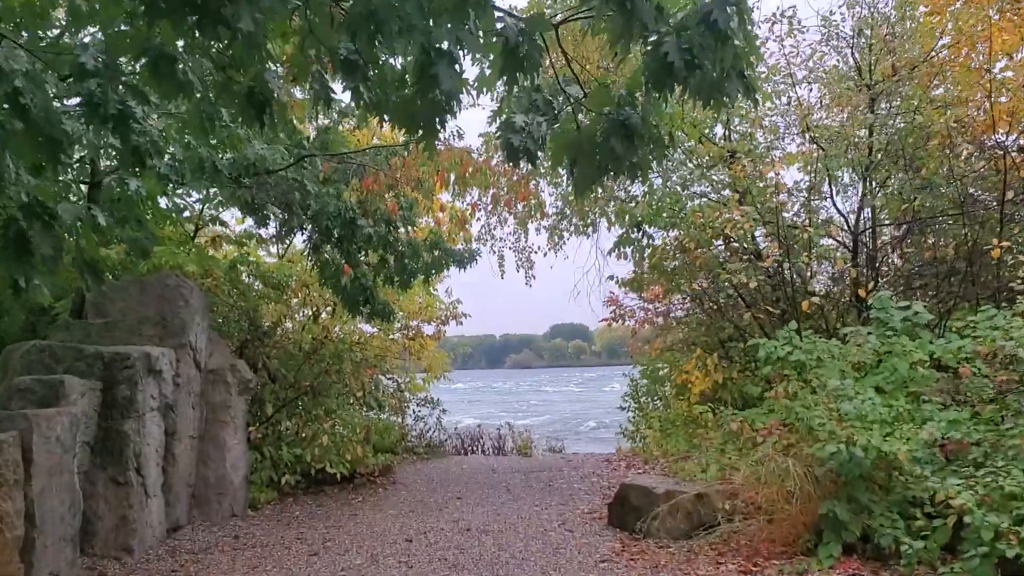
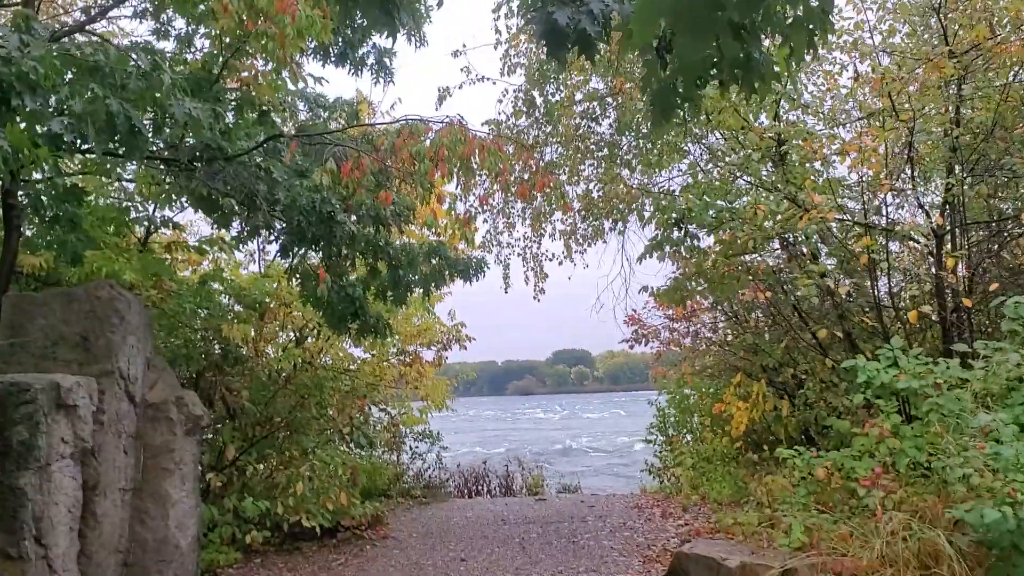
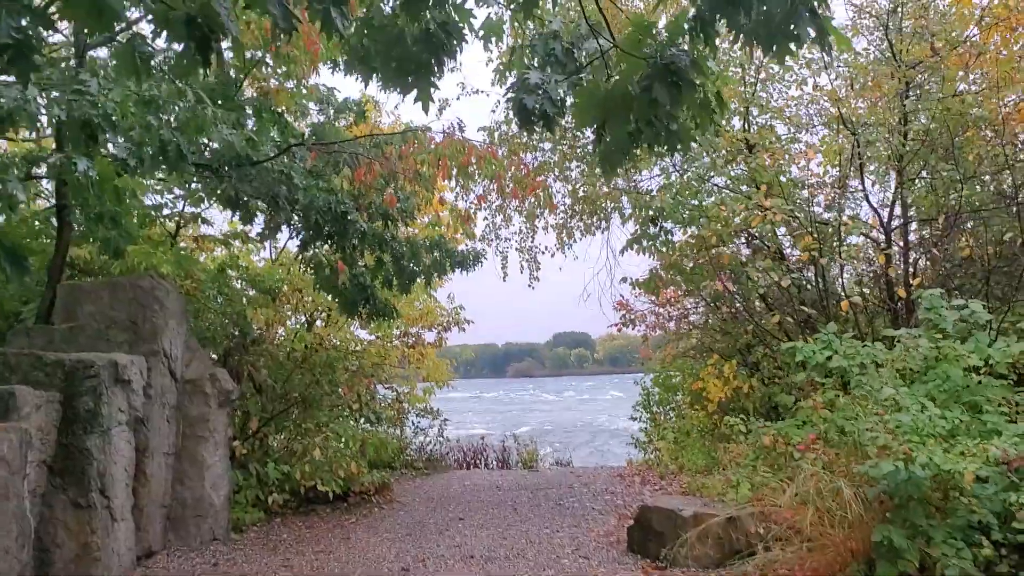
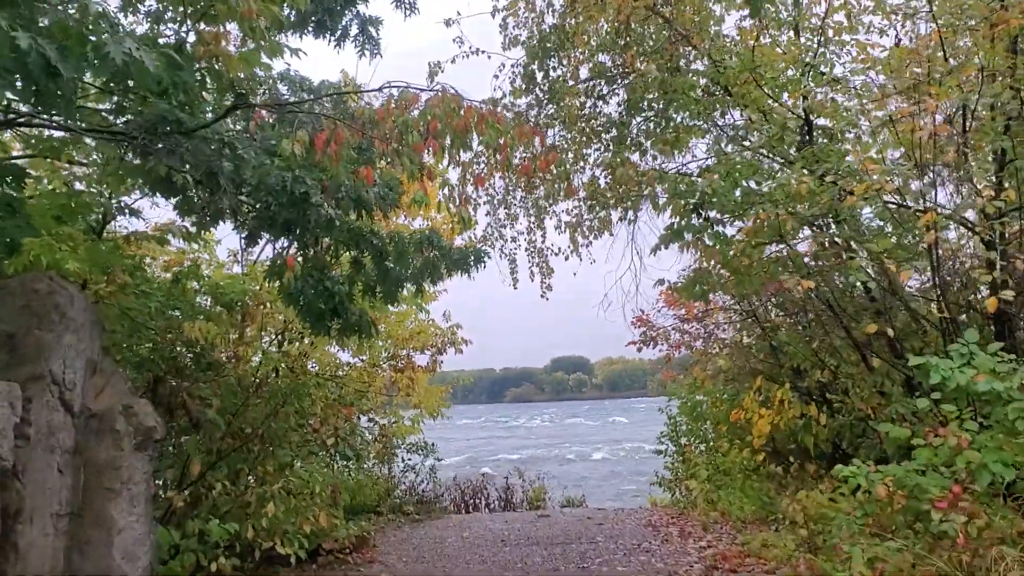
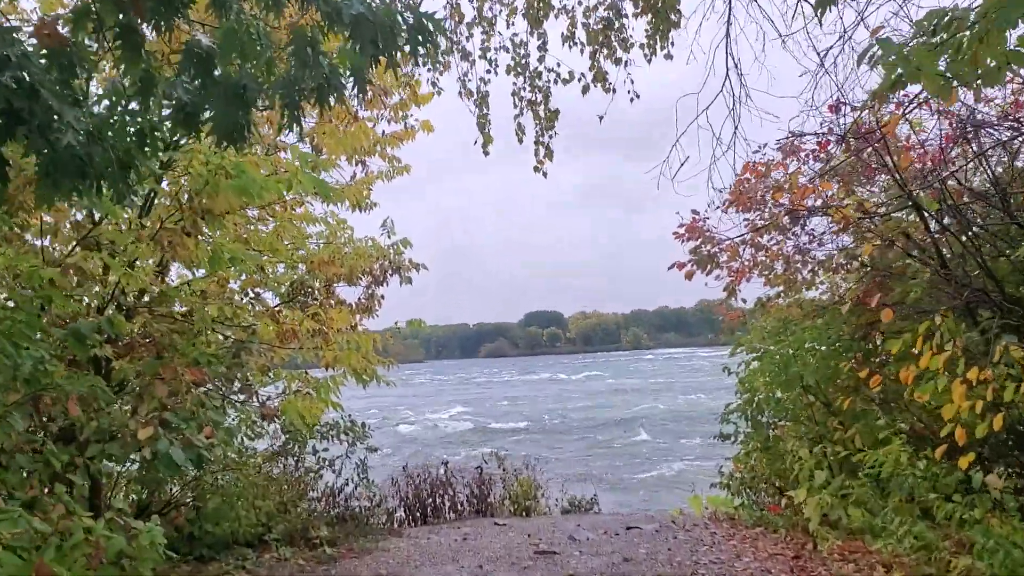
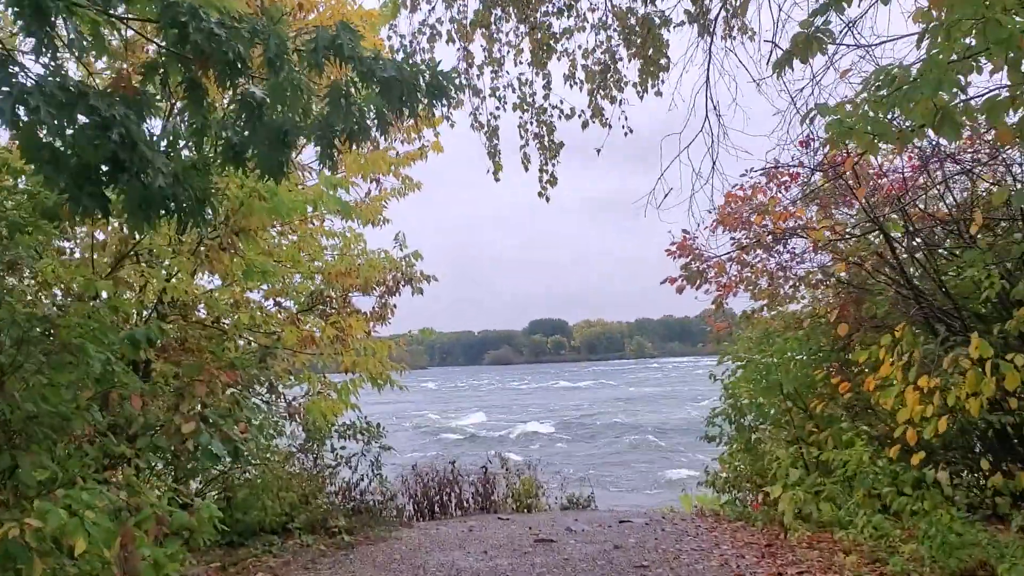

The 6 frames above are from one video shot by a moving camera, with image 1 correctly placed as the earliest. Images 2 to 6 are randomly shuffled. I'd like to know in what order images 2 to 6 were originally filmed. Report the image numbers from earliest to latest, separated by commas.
3, 2, 4, 6, 5
